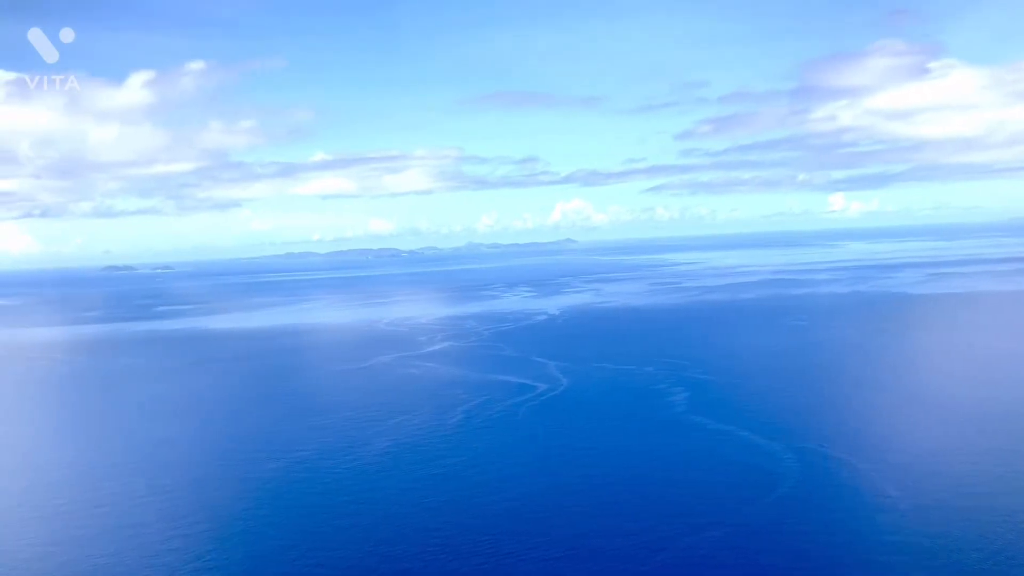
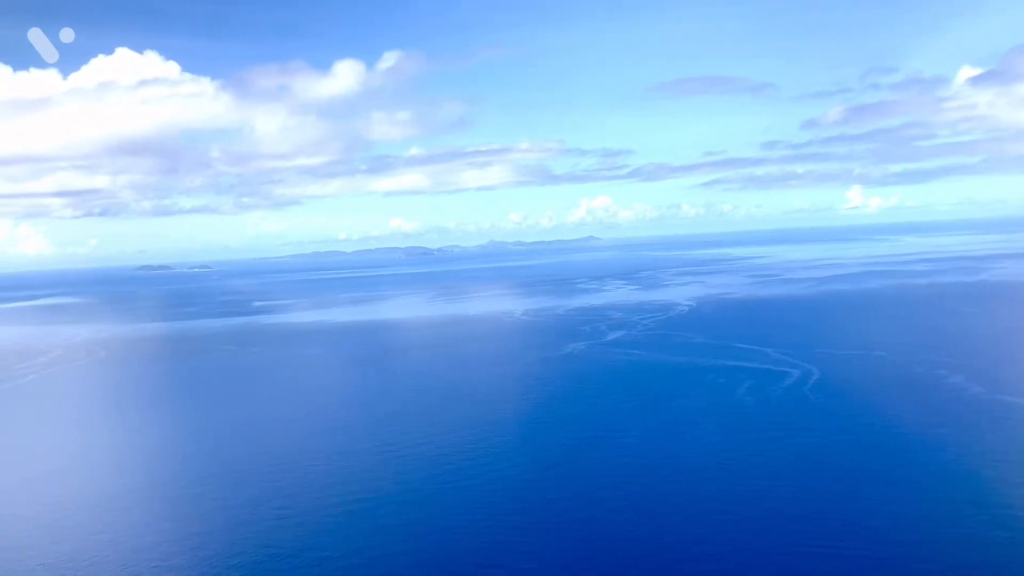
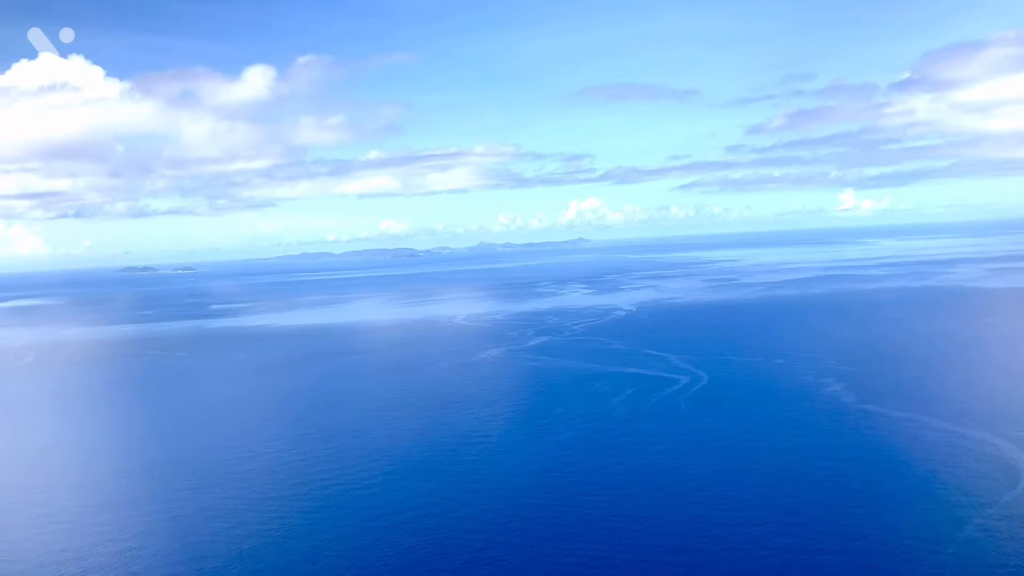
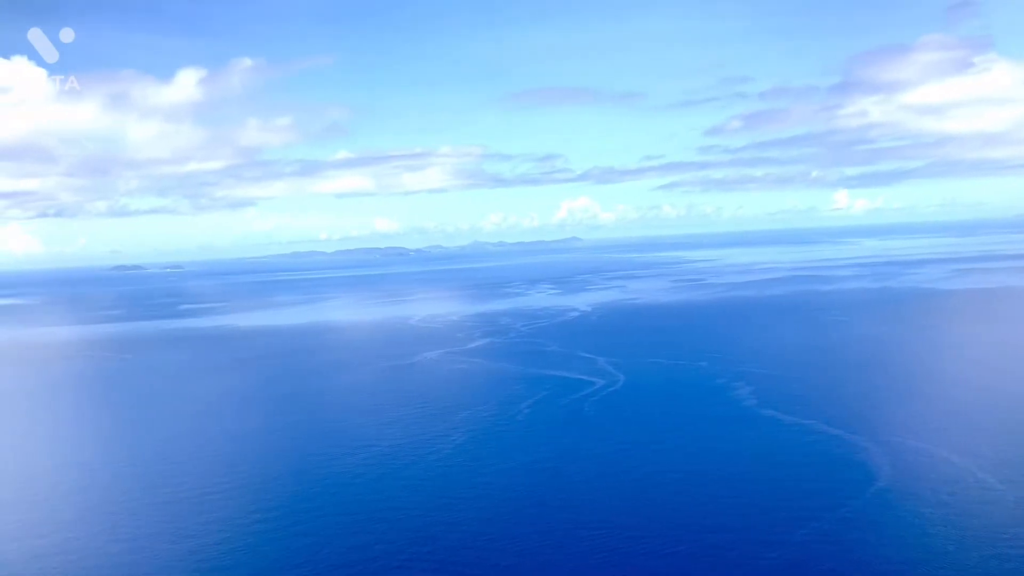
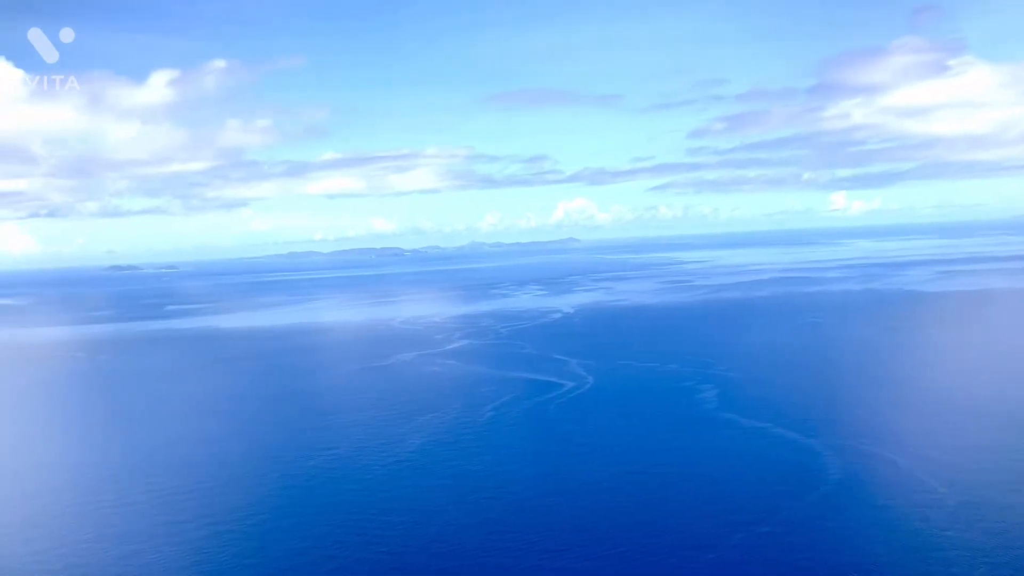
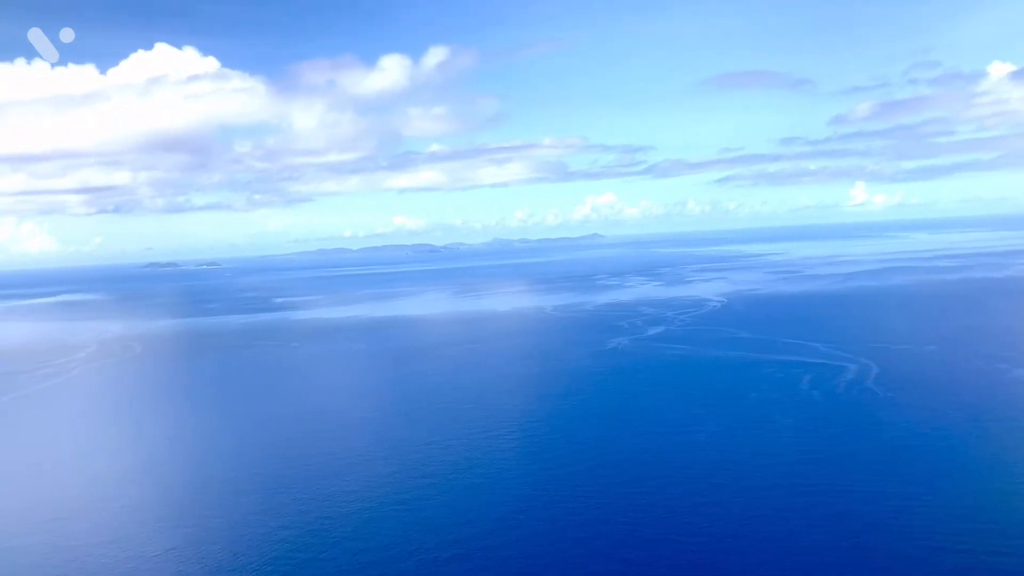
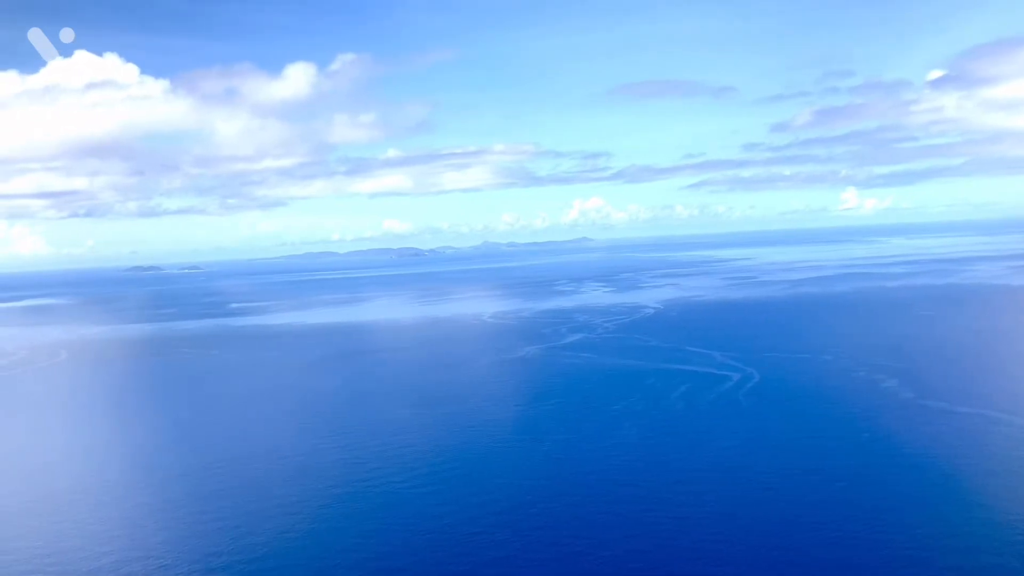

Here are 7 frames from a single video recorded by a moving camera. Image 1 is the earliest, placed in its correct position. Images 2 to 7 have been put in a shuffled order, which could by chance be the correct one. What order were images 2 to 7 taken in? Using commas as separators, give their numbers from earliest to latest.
5, 4, 3, 7, 2, 6
